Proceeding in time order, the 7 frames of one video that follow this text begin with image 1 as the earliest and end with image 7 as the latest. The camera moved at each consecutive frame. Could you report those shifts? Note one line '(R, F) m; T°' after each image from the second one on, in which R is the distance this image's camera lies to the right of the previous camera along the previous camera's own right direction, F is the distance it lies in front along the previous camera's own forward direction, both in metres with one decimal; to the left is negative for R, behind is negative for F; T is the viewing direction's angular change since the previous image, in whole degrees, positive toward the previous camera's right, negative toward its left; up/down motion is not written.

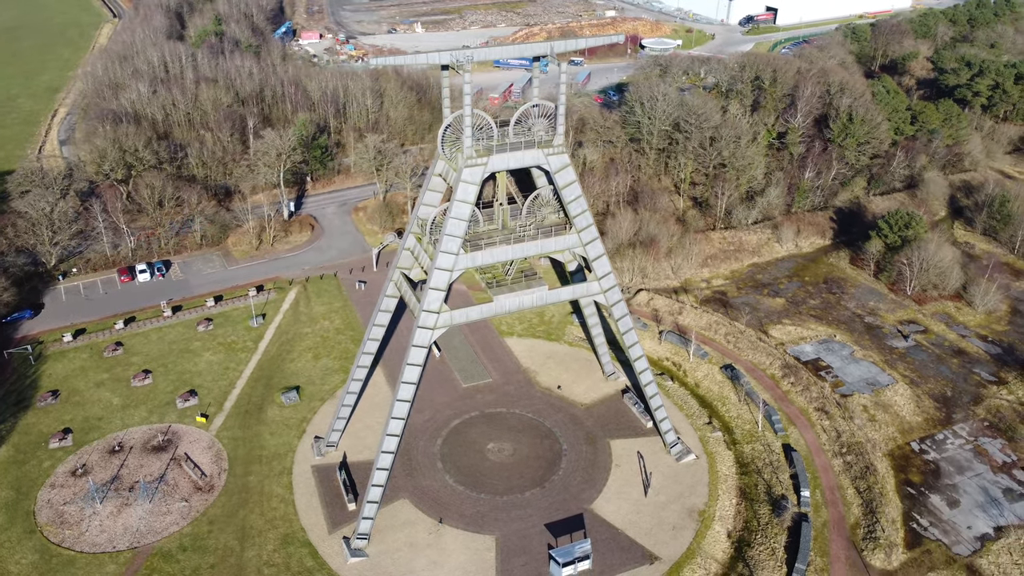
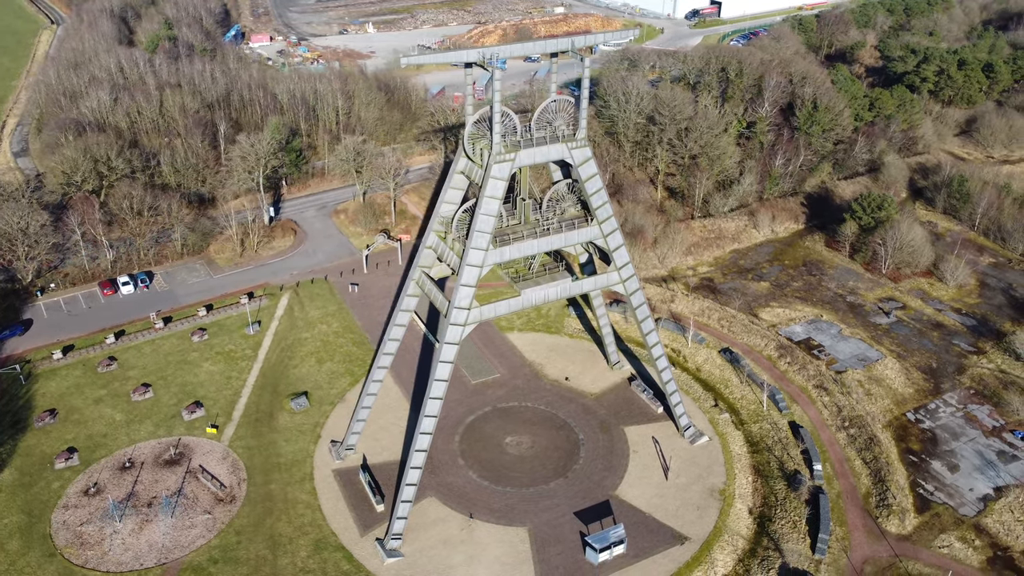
(-4.4, -0.3) m; +4°
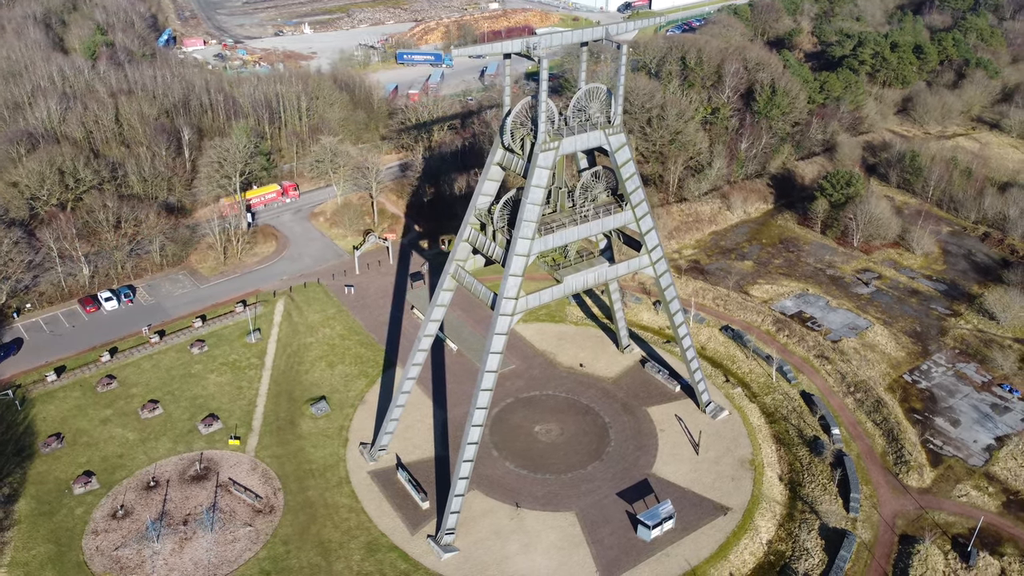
(-6.3, 0.0) m; +6°
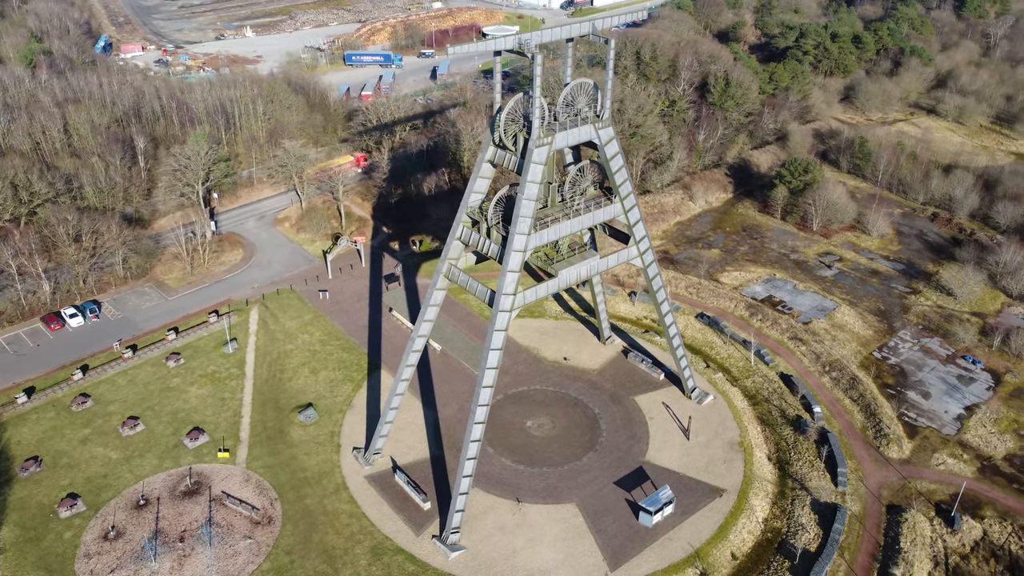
(-2.8, -0.1) m; +4°
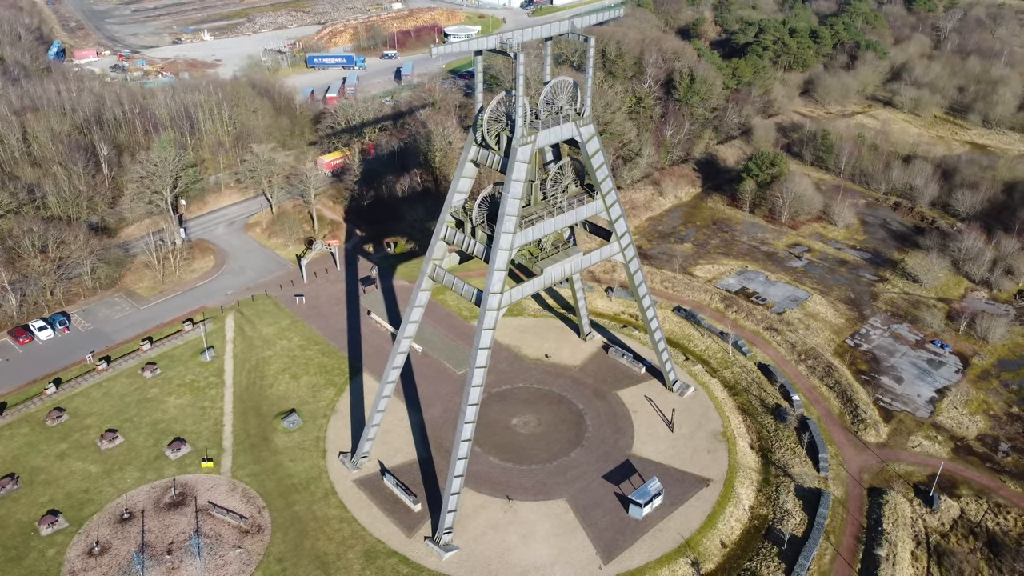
(-1.2, -0.1) m; +3°
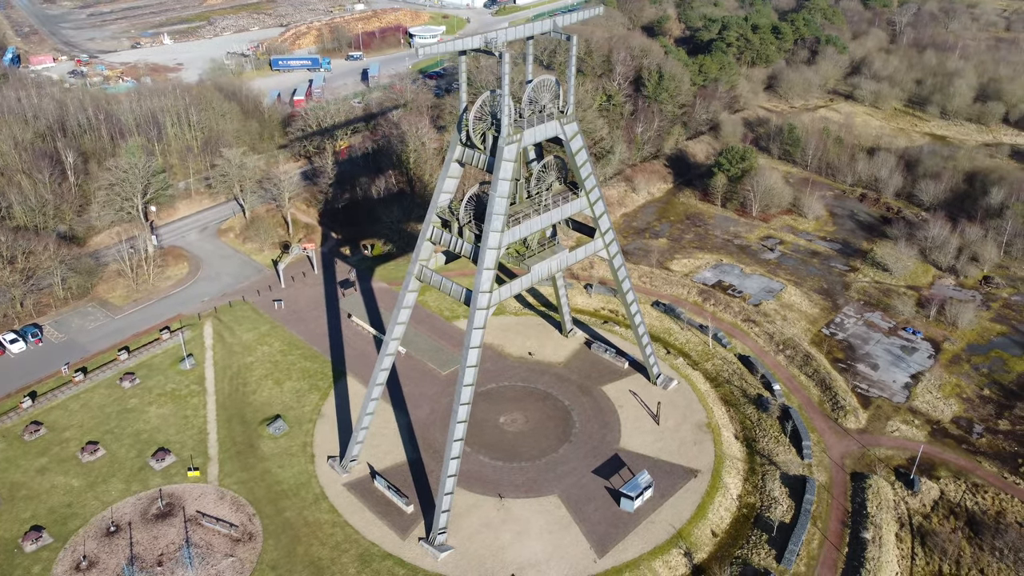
(-1.2, -0.1) m; +3°
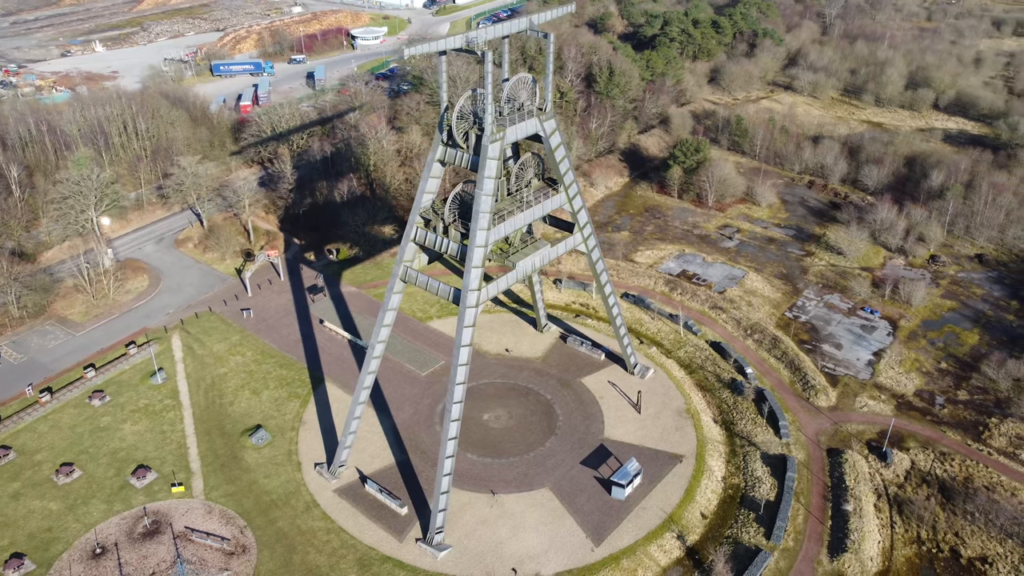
(-2.4, -0.3) m; +4°
